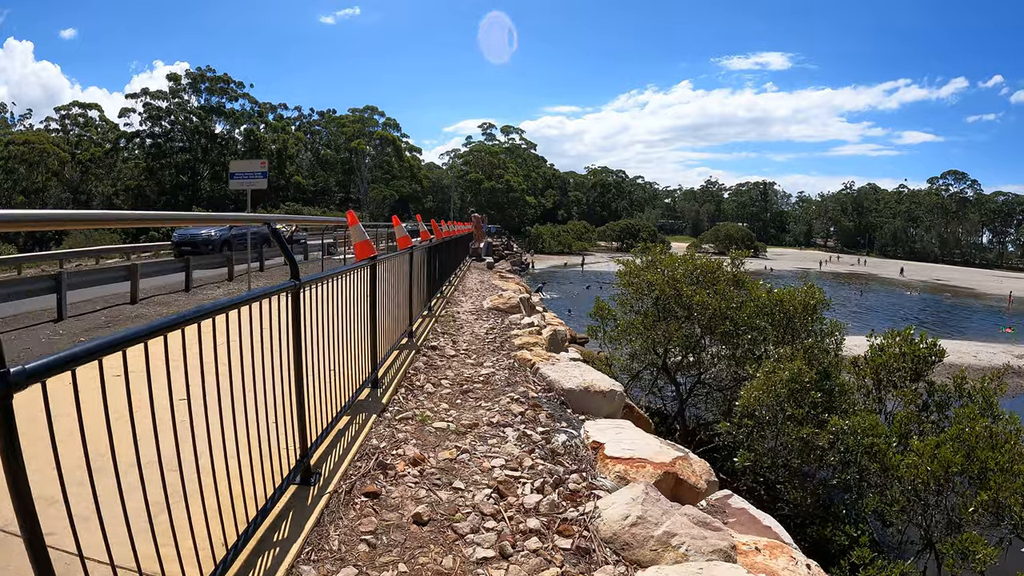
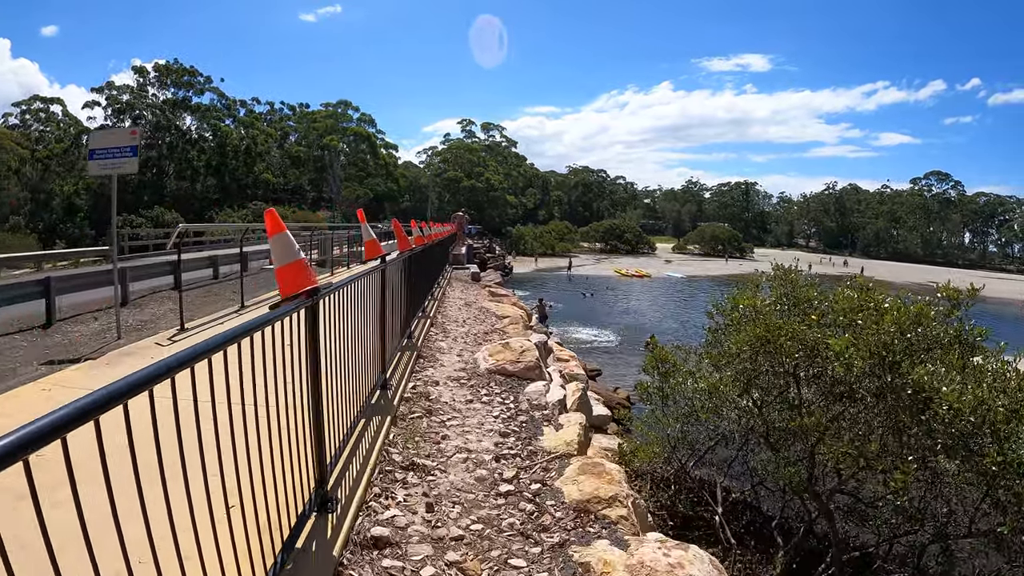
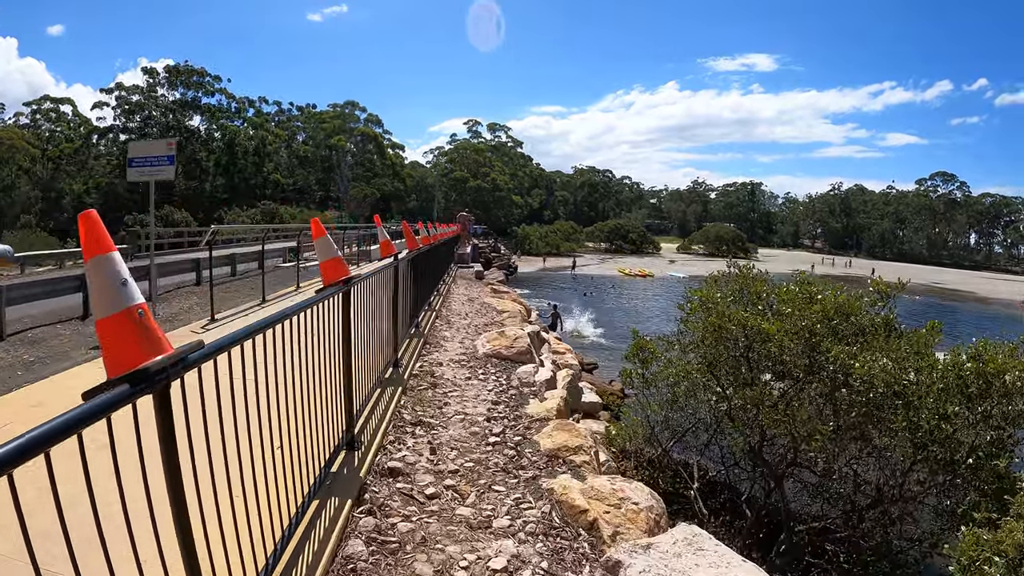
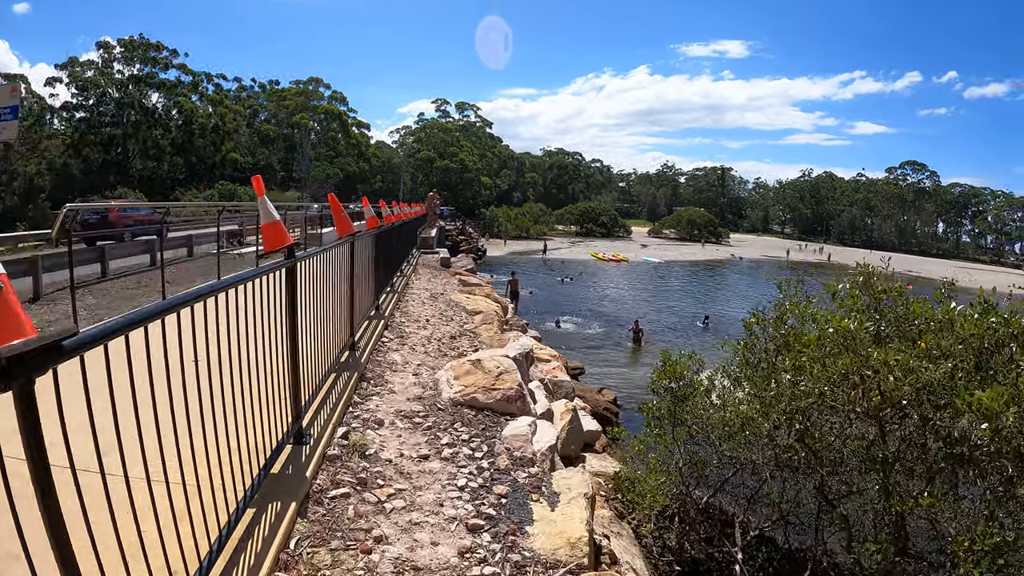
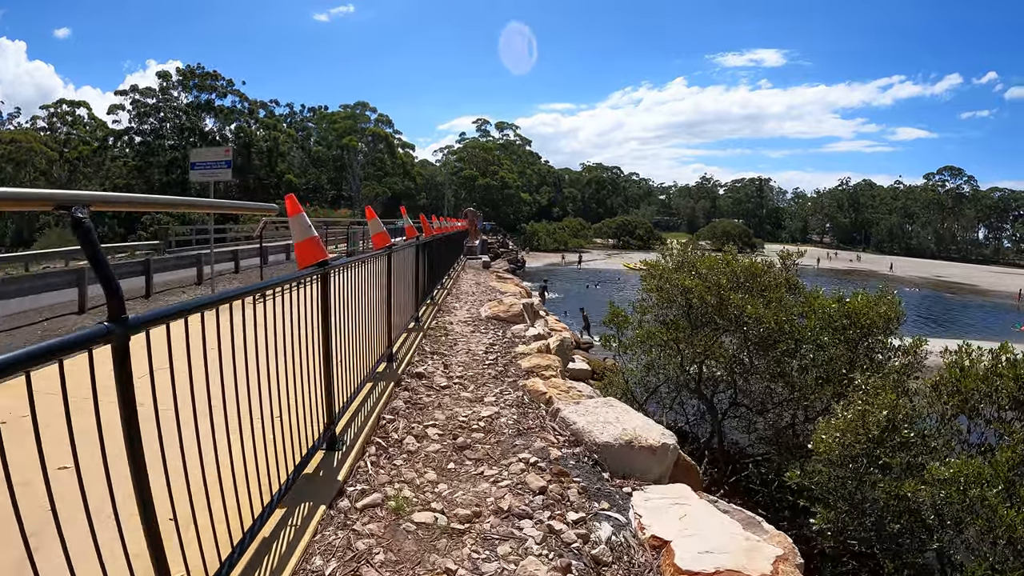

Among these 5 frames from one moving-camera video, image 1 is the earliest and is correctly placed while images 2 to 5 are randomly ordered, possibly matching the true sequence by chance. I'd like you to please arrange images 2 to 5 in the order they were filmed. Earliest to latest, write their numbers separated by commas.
5, 3, 2, 4
